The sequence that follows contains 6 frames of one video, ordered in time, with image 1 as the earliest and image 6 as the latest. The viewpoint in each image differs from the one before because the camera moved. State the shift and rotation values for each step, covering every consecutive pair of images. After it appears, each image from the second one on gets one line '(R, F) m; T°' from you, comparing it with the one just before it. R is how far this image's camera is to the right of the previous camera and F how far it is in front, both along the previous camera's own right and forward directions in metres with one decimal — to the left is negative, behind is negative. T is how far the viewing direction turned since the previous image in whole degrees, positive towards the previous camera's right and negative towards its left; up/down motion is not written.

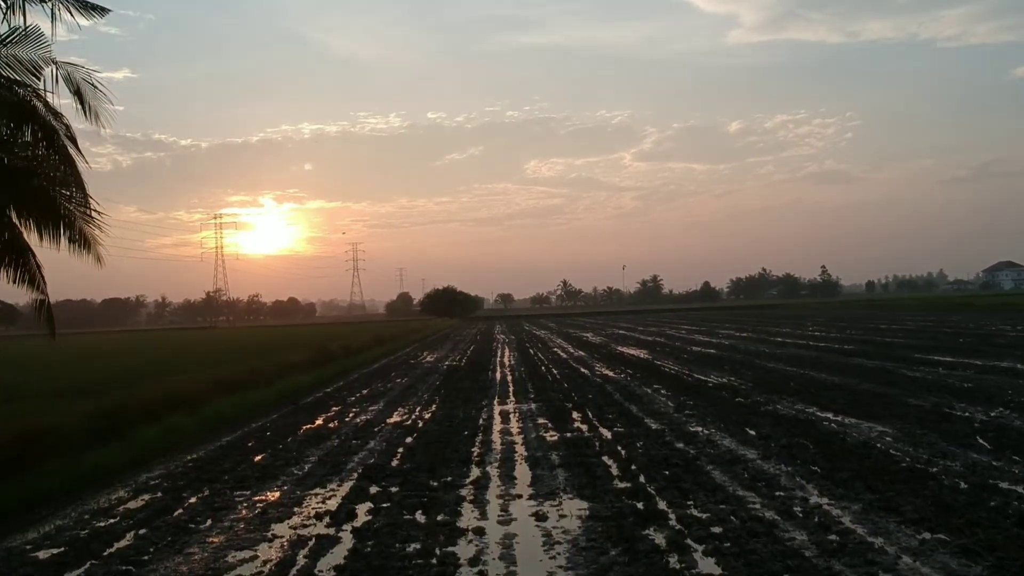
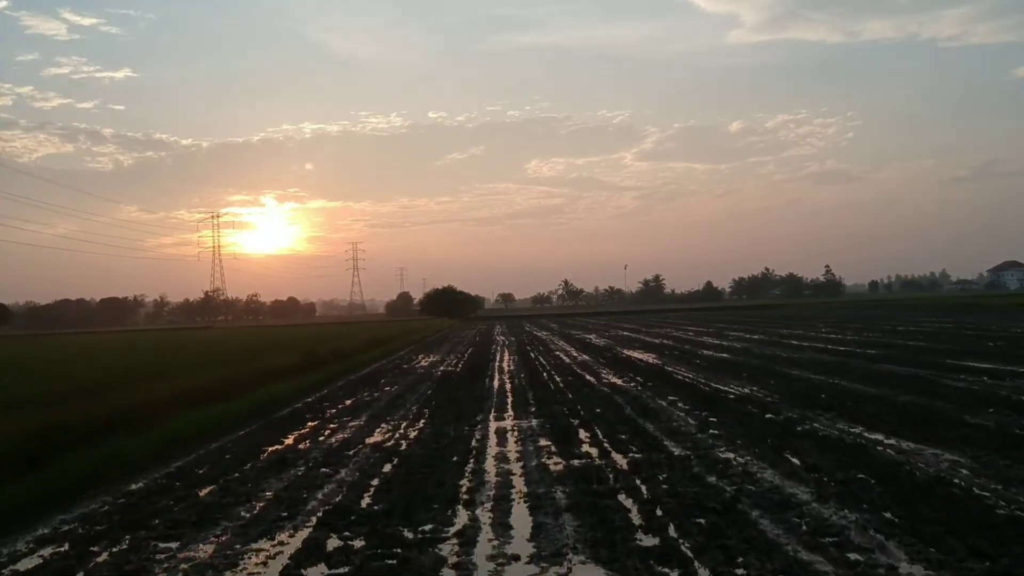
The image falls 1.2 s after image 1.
(0.0, +2.5) m; 0°
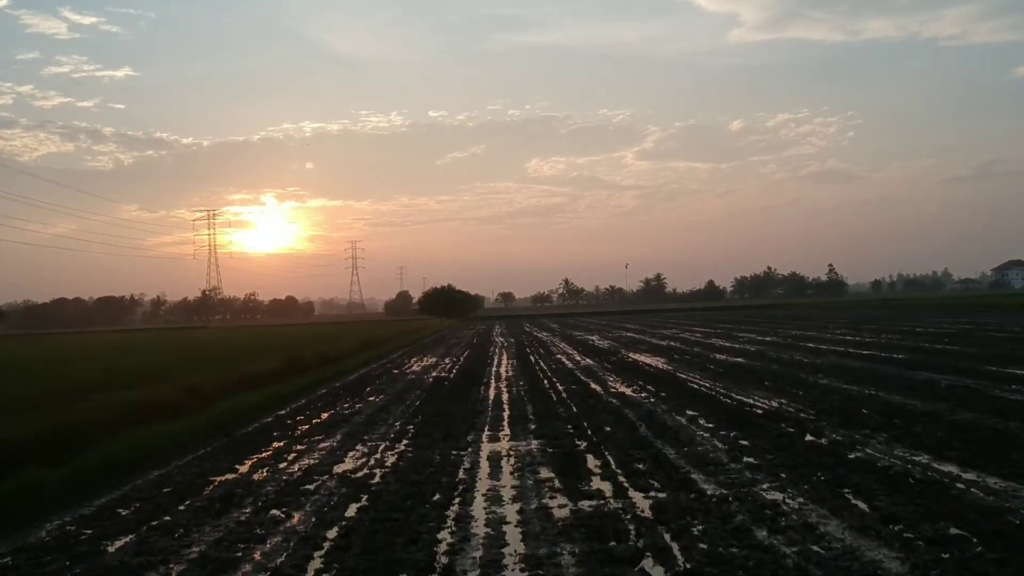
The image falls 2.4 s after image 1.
(+0.1, +2.6) m; 0°
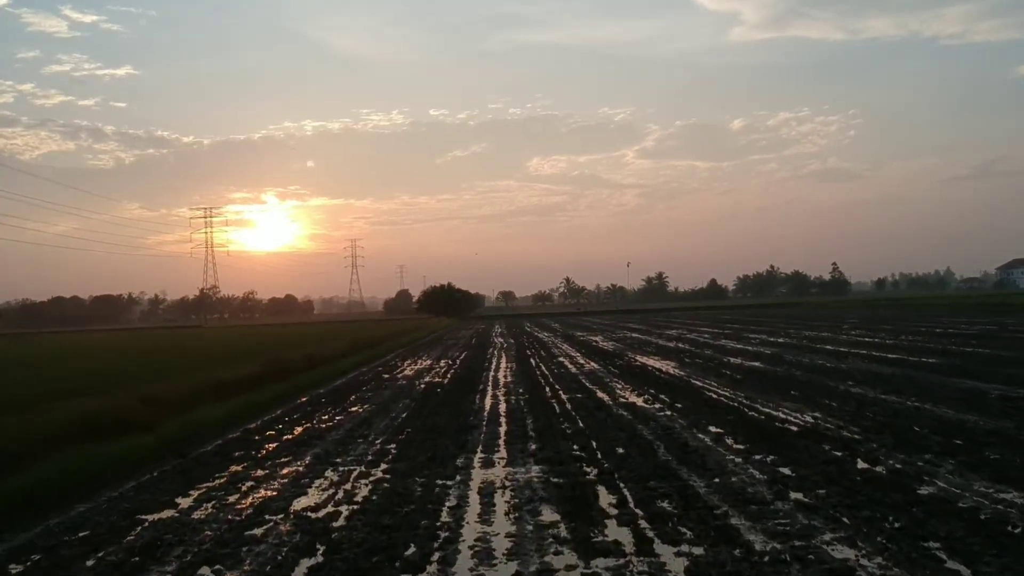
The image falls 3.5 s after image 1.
(+0.1, +2.5) m; 0°
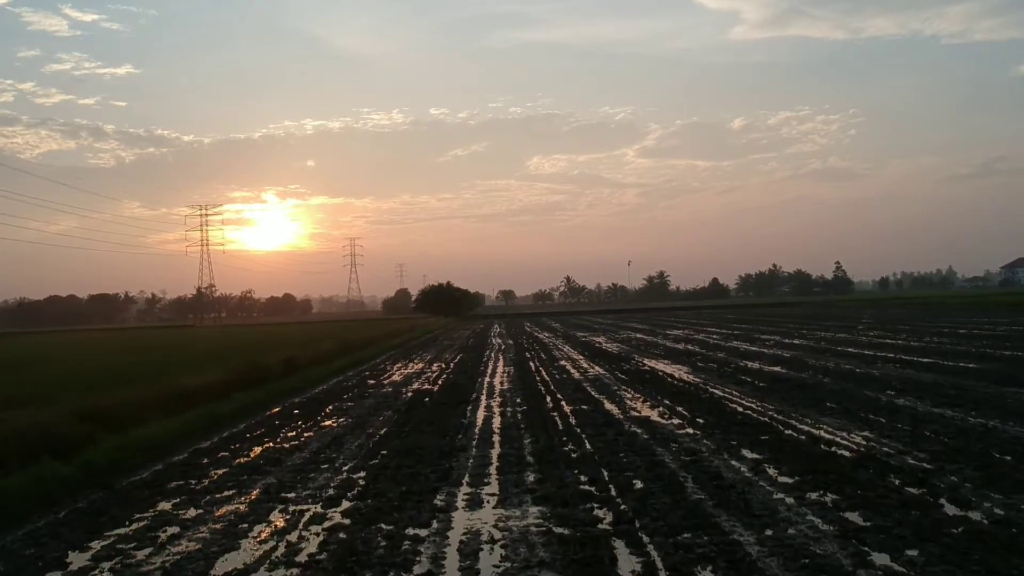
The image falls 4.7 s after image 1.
(+0.1, +2.8) m; 0°
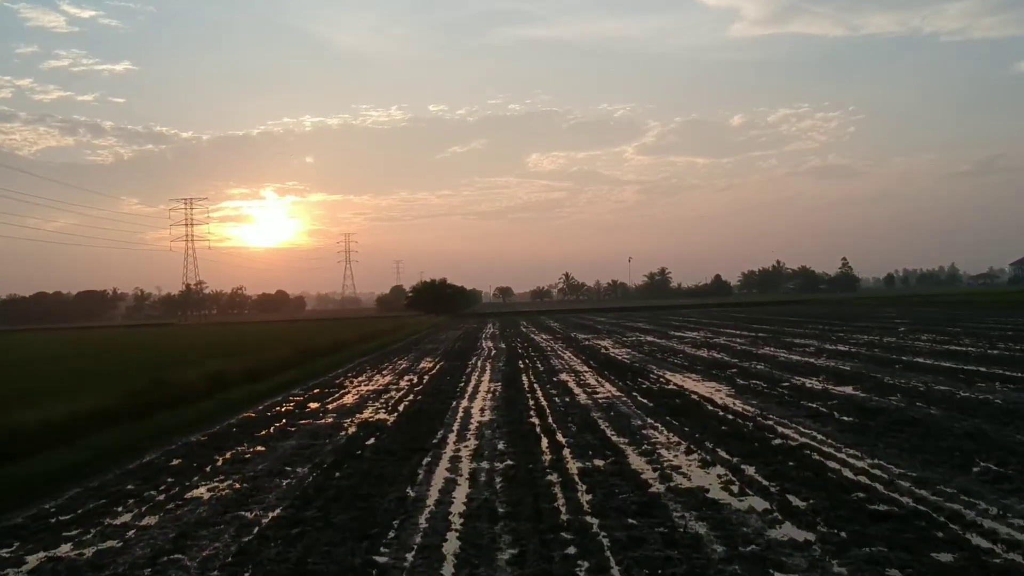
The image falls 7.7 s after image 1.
(+0.3, +7.2) m; 0°
